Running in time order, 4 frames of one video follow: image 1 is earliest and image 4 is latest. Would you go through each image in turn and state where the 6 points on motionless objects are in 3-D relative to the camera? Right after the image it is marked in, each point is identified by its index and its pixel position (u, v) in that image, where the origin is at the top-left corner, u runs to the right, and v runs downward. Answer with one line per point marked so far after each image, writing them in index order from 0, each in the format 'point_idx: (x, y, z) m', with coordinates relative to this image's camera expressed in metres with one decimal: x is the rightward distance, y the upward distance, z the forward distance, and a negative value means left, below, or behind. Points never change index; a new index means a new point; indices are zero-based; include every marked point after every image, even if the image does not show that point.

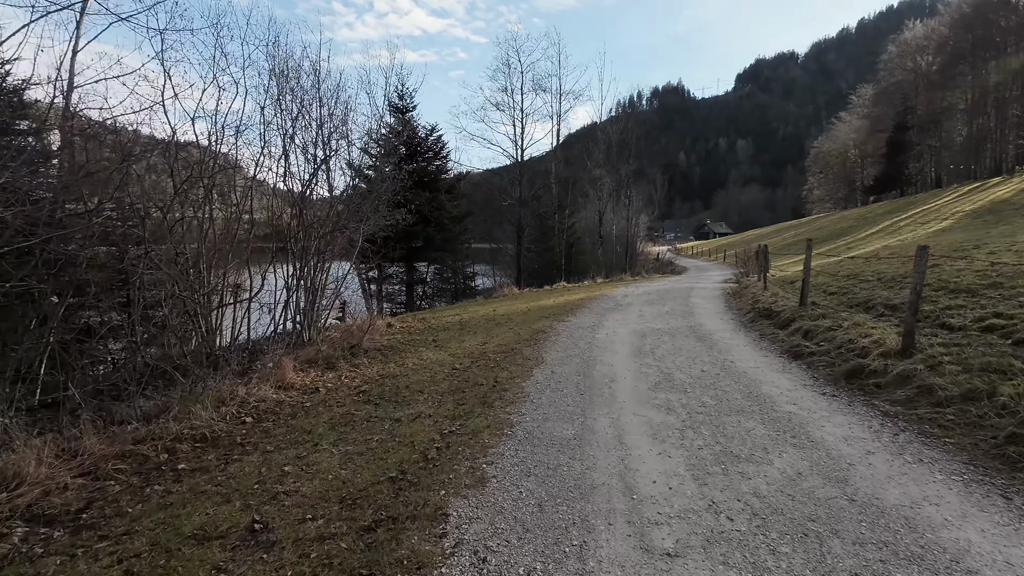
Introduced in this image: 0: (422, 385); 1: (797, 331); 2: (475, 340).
0: (-1.1, -1.2, +6.1) m
1: (+4.4, -0.7, +7.4) m
2: (-0.7, -1.0, +8.8) m
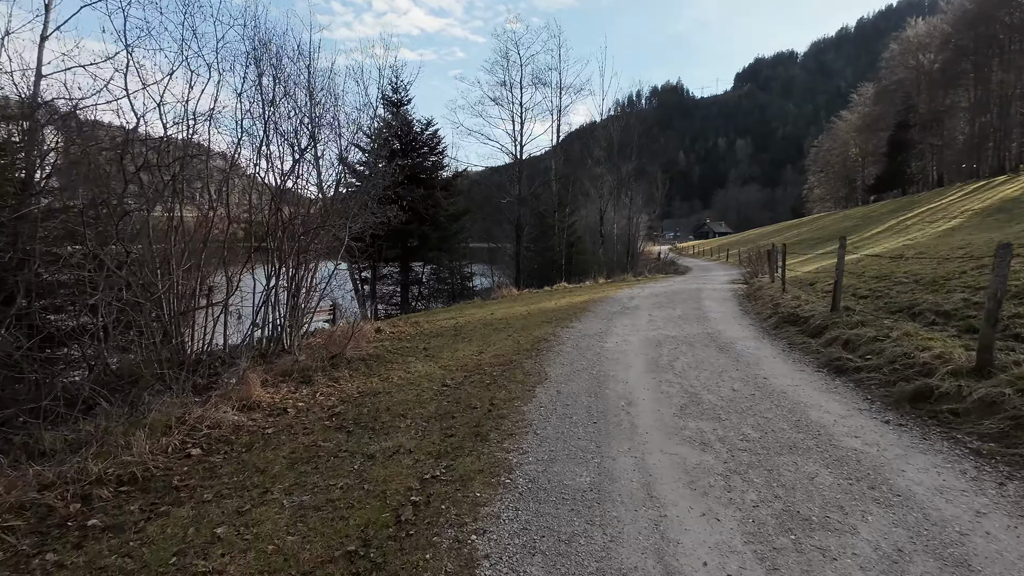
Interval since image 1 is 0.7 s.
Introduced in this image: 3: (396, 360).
0: (-1.1, -1.3, +5.2) m
1: (+4.4, -0.7, +6.5) m
2: (-0.7, -1.0, +8.0) m
3: (-1.9, -1.2, +7.9) m
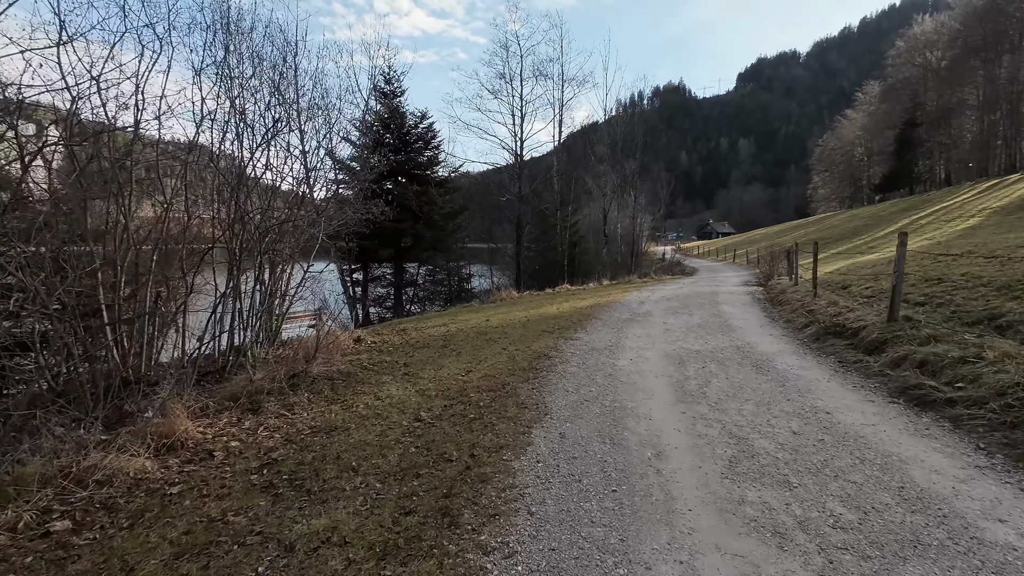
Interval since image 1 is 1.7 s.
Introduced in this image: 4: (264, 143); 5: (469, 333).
0: (-1.2, -1.4, +3.9) m
1: (+4.3, -0.8, +5.3) m
2: (-0.8, -1.1, +6.7) m
3: (-2.0, -1.3, +6.6) m
4: (-5.0, +2.9, +9.8) m
5: (-0.9, -0.9, +10.1) m
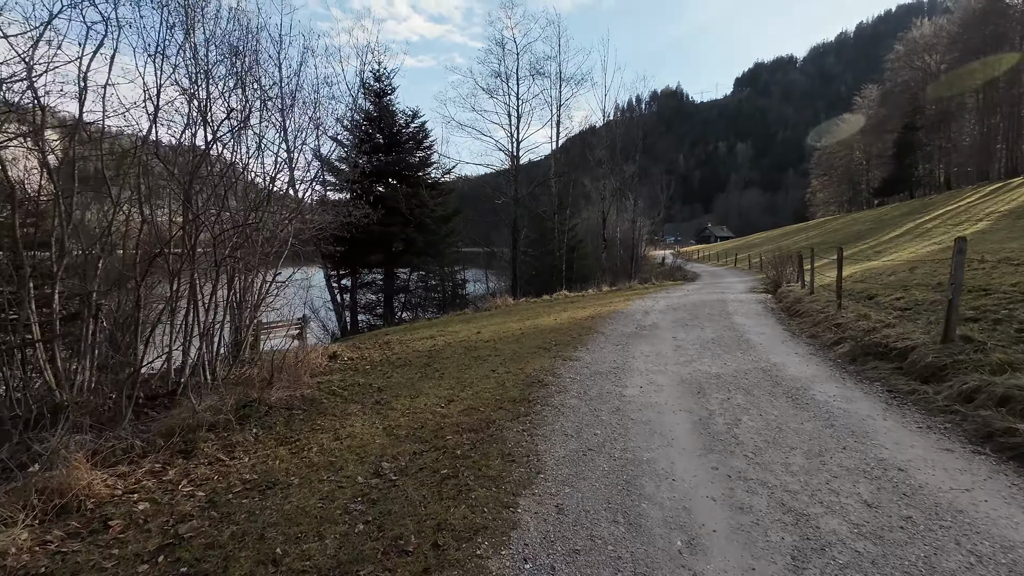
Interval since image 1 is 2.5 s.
0: (-1.3, -1.5, +3.0) m
1: (+4.1, -0.9, +4.3) m
2: (-0.9, -1.3, +5.7) m
3: (-2.1, -1.4, +5.7) m
4: (-5.2, +2.7, +8.8) m
5: (-1.0, -1.1, +9.1) m
